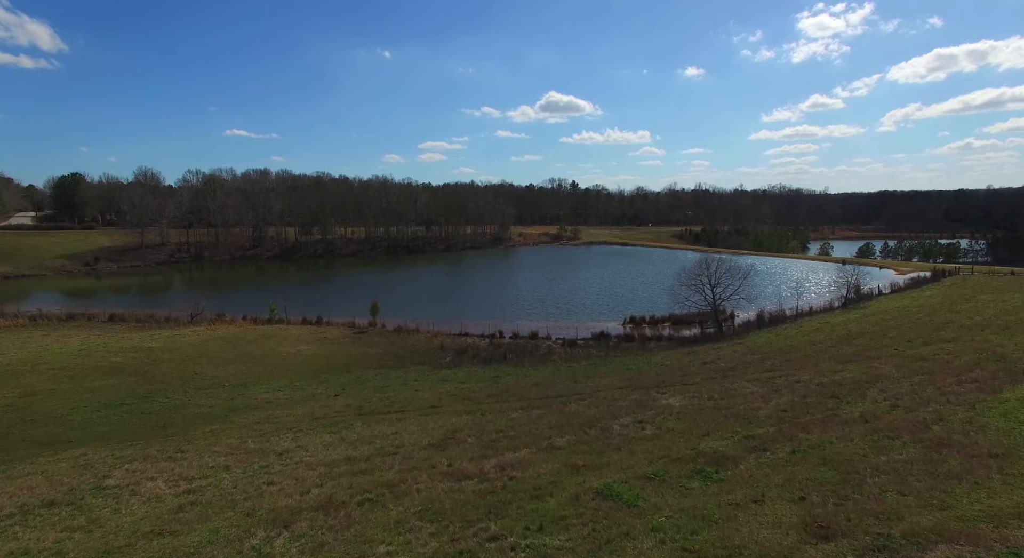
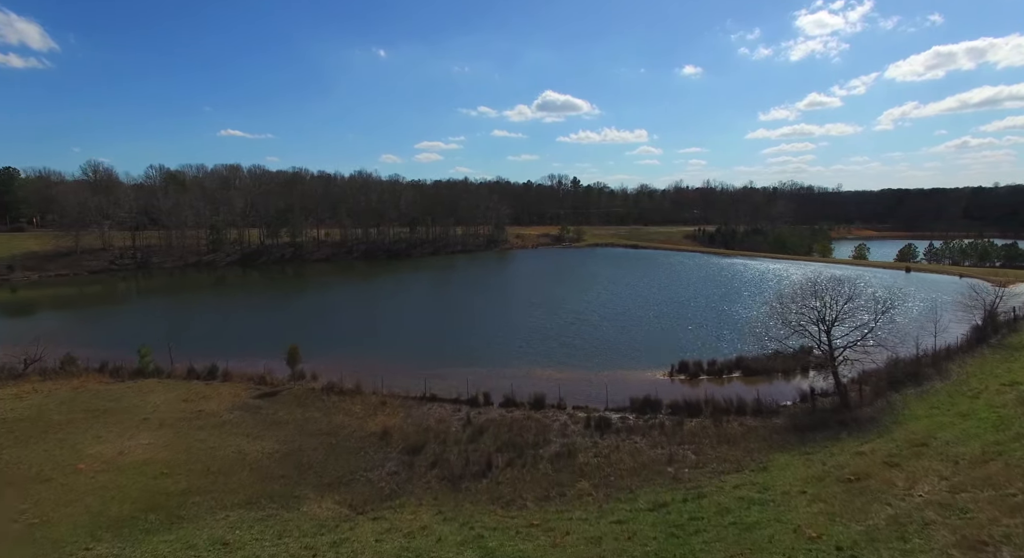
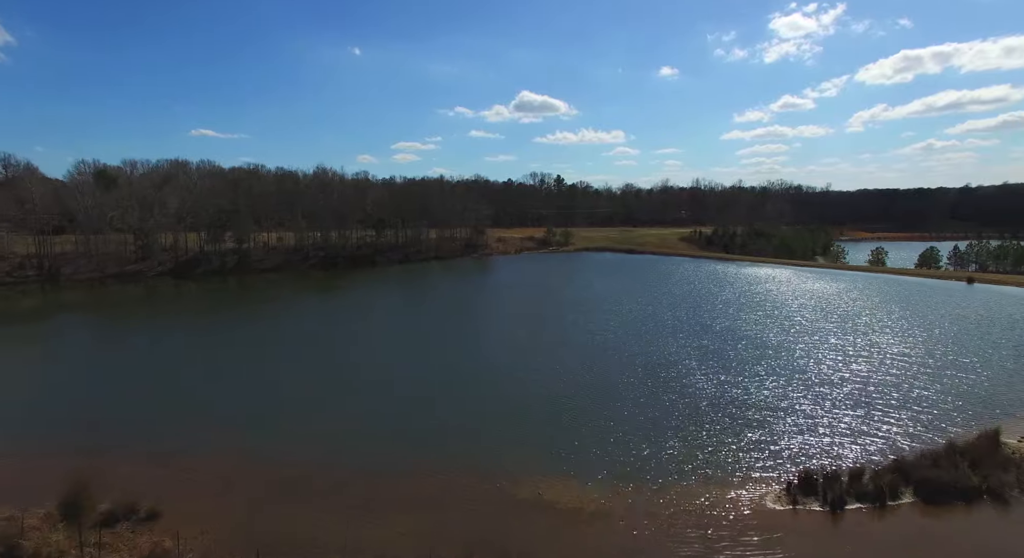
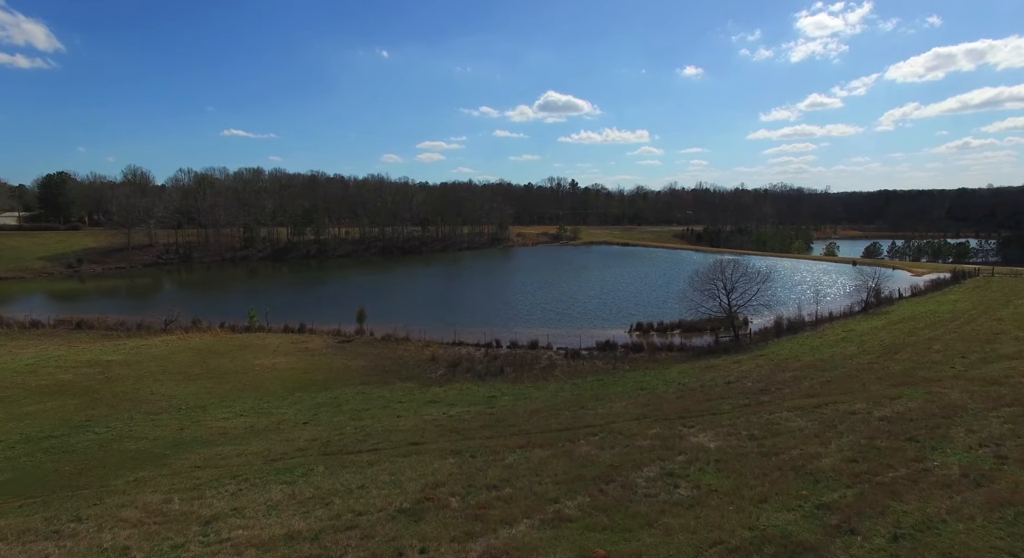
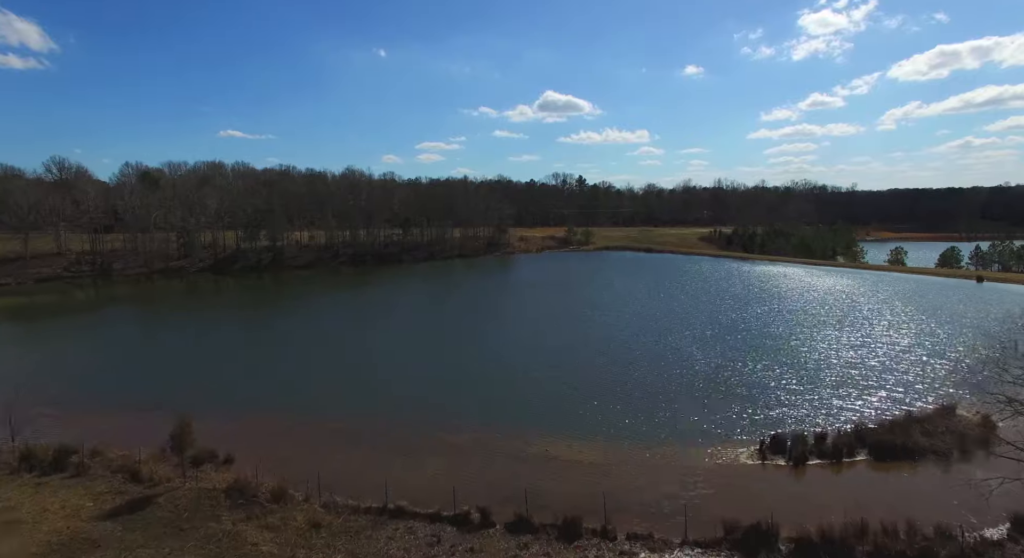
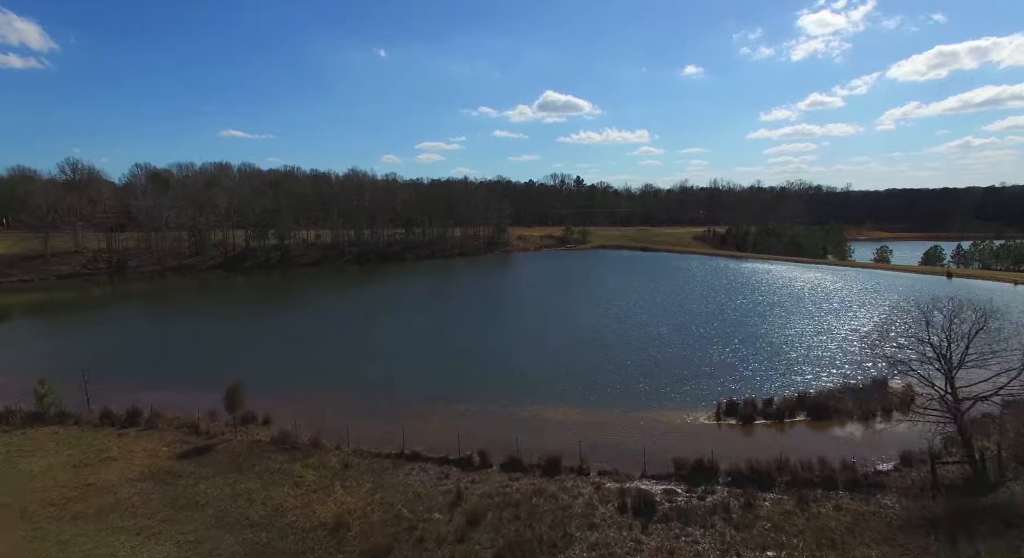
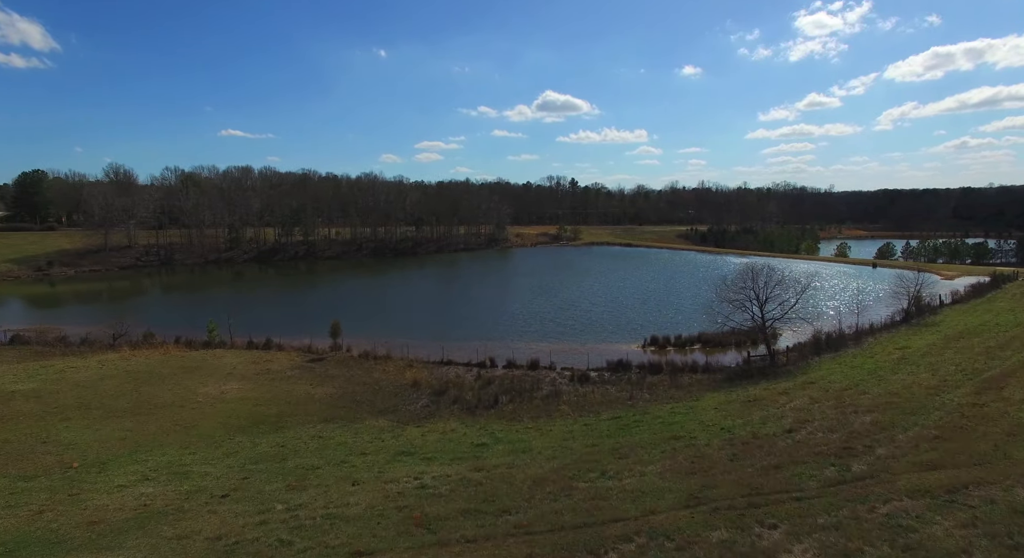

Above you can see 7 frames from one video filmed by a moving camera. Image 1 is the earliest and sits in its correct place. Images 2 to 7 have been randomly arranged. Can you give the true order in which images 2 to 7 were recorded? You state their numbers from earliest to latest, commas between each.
4, 7, 2, 6, 5, 3
